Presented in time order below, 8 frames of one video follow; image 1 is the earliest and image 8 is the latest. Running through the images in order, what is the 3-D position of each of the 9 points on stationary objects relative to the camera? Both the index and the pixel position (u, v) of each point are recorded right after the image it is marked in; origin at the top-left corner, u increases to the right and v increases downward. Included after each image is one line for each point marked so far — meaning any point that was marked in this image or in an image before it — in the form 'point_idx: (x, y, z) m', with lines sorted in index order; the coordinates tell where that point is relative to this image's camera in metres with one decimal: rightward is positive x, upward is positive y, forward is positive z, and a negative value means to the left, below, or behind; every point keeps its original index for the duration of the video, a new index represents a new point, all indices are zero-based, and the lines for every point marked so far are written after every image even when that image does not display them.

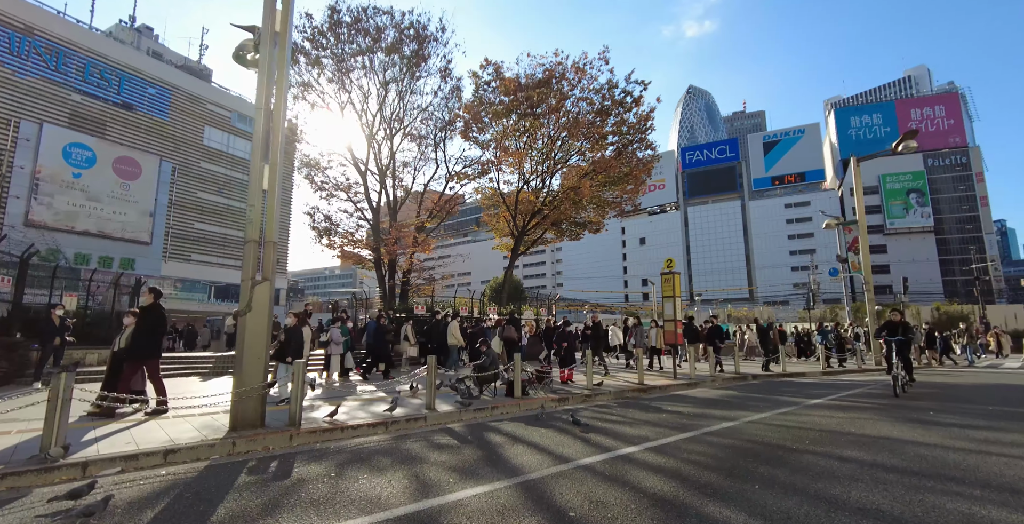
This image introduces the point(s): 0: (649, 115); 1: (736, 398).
0: (+5.7, +6.0, +18.0) m
1: (+4.5, -2.7, +8.7) m
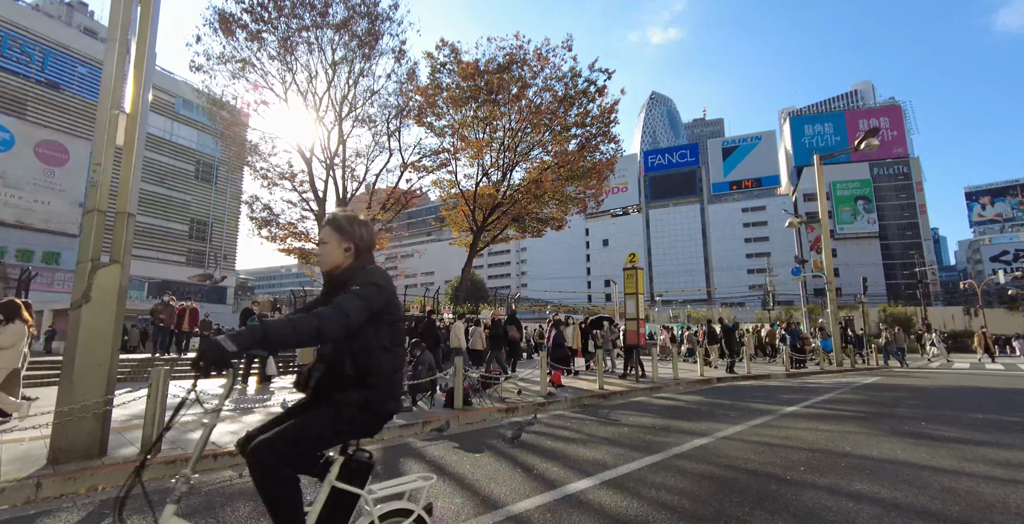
0: (+4.1, +6.1, +17.3) m
1: (+3.5, -2.6, +7.9) m
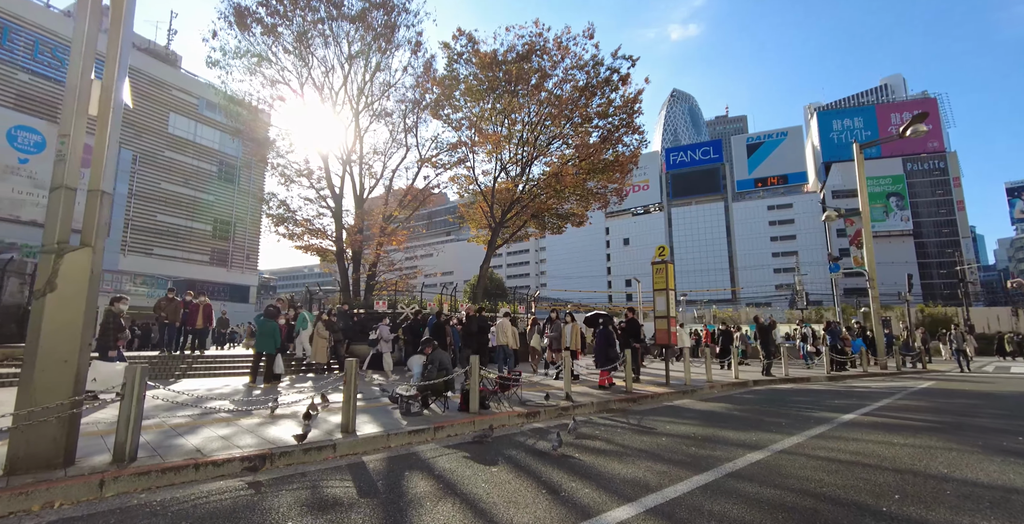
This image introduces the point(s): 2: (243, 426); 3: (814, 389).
0: (+4.8, +6.3, +16.5) m
1: (+3.9, -2.4, +7.2) m
2: (-3.2, -2.0, +5.1) m
3: (+7.5, -3.1, +10.7) m
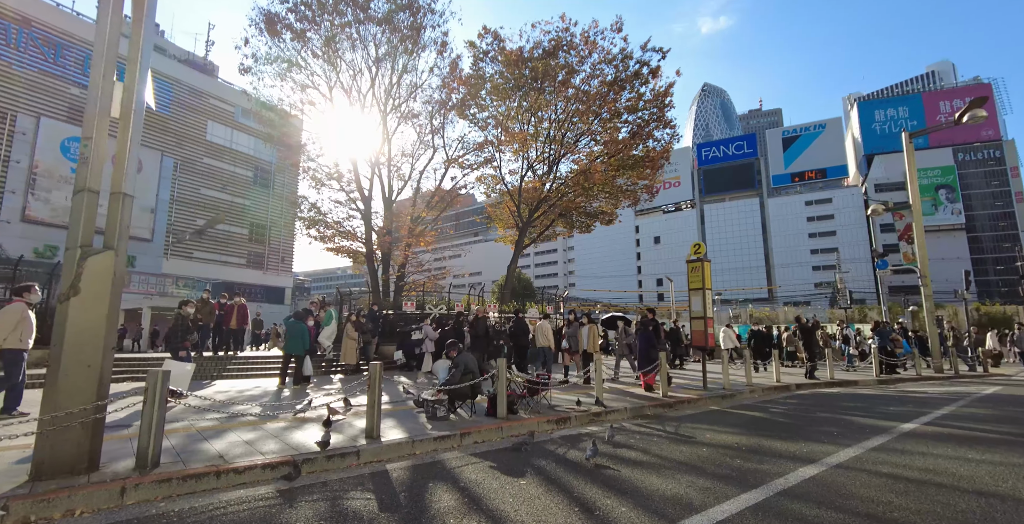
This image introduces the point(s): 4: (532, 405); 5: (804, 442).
0: (+5.8, +6.3, +15.9) m
1: (+4.3, -2.4, +6.7) m
2: (-2.9, -2.0, +5.0) m
3: (+8.2, -3.0, +10.0) m
4: (+0.3, -2.2, +6.6) m
5: (+3.5, -2.1, +5.1) m
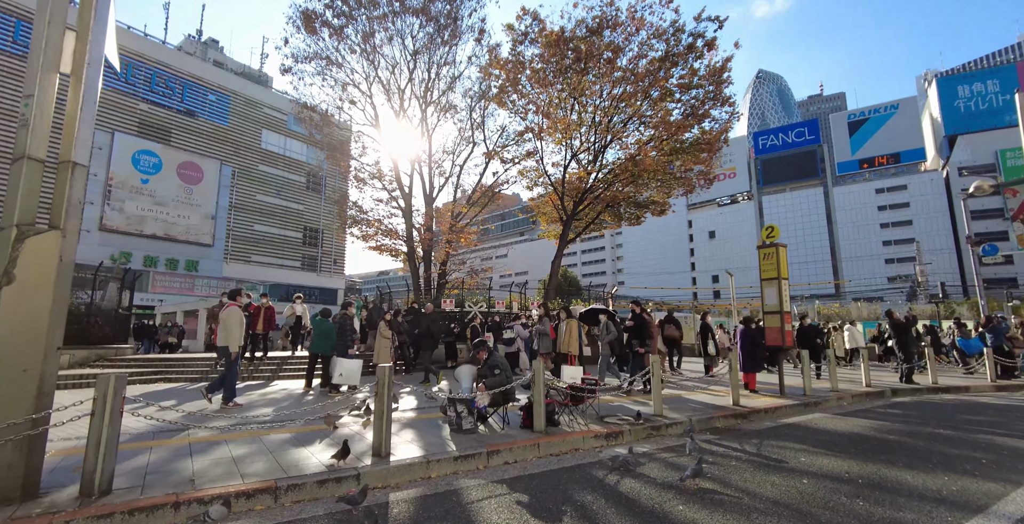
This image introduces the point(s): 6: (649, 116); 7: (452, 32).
0: (+7.1, +6.6, +14.3) m
1: (+4.8, -2.1, +5.2) m
2: (-2.5, -1.8, +4.3) m
3: (+9.0, -2.7, +8.2) m
4: (+0.8, -2.0, +5.6) m
5: (+3.8, -1.8, +3.8) m
6: (+4.9, +5.2, +15.3) m
7: (-2.6, +9.5, +17.7) m
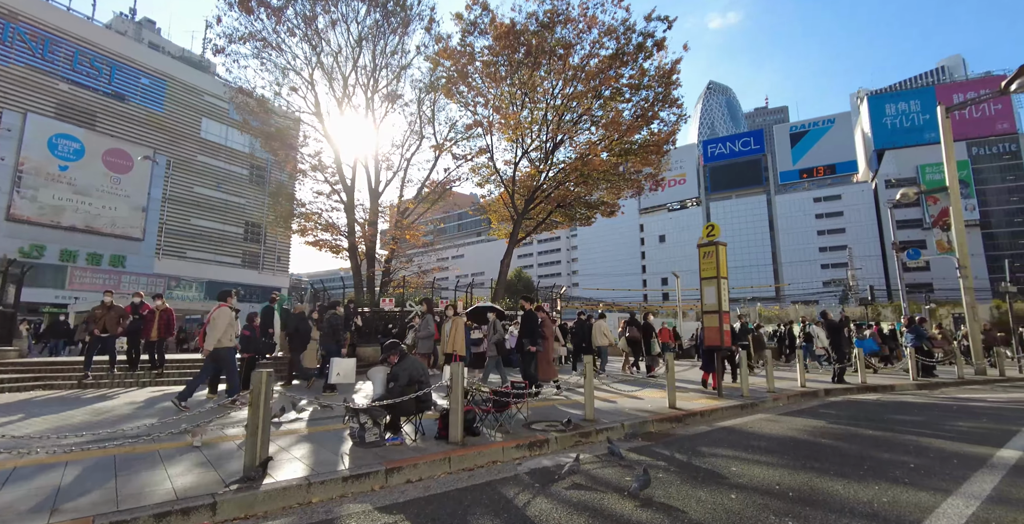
0: (+5.4, +6.6, +14.4) m
1: (+3.9, -2.1, +5.2) m
2: (-3.3, -1.7, +3.6) m
3: (+7.8, -2.7, +8.4) m
4: (-0.1, -1.9, +5.1) m
5: (+3.1, -1.8, +3.6) m
6: (+3.1, +5.2, +15.2) m
7: (-4.5, +9.6, +17.0) m
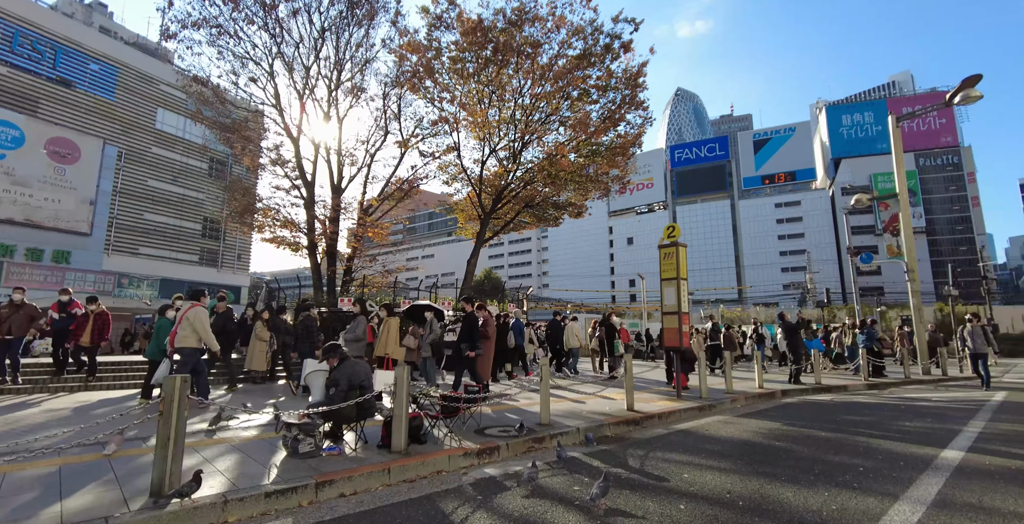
0: (+4.4, +6.6, +14.5) m
1: (+3.3, -2.1, +5.1) m
2: (-3.8, -1.7, +3.1) m
3: (+7.0, -2.8, +8.7) m
4: (-0.7, -1.9, +4.9) m
5: (+2.6, -1.8, +3.6) m
6: (+2.0, +5.2, +15.2) m
7: (-5.7, +9.6, +16.4) m
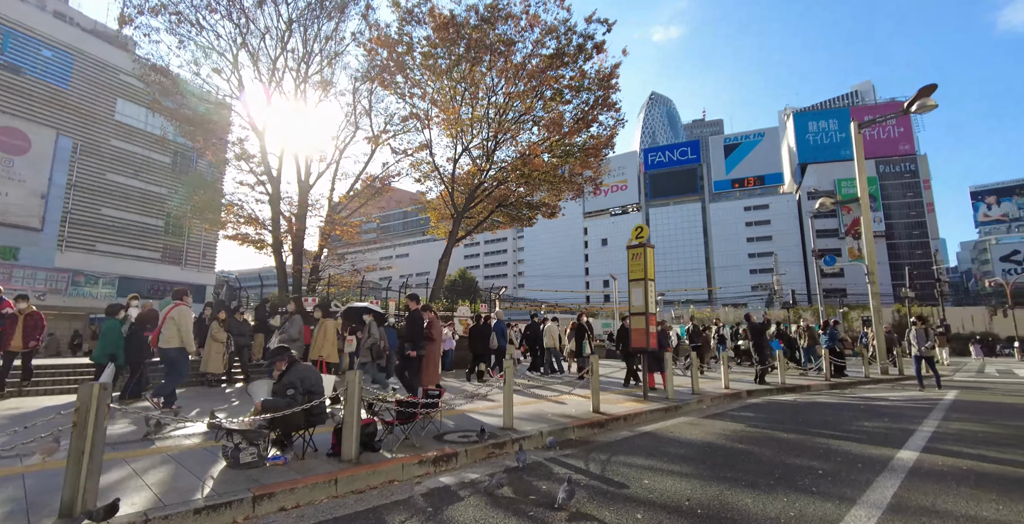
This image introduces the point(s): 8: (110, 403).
0: (+3.5, +6.5, +14.5) m
1: (+2.9, -2.1, +5.1) m
2: (-4.1, -1.6, +2.8) m
3: (+6.4, -2.8, +8.8) m
4: (-1.1, -1.9, +4.6) m
5: (+2.2, -1.8, +3.5) m
6: (+1.1, +5.2, +15.1) m
7: (-6.6, +9.7, +15.9) m
8: (-2.7, -1.0, +2.8) m
